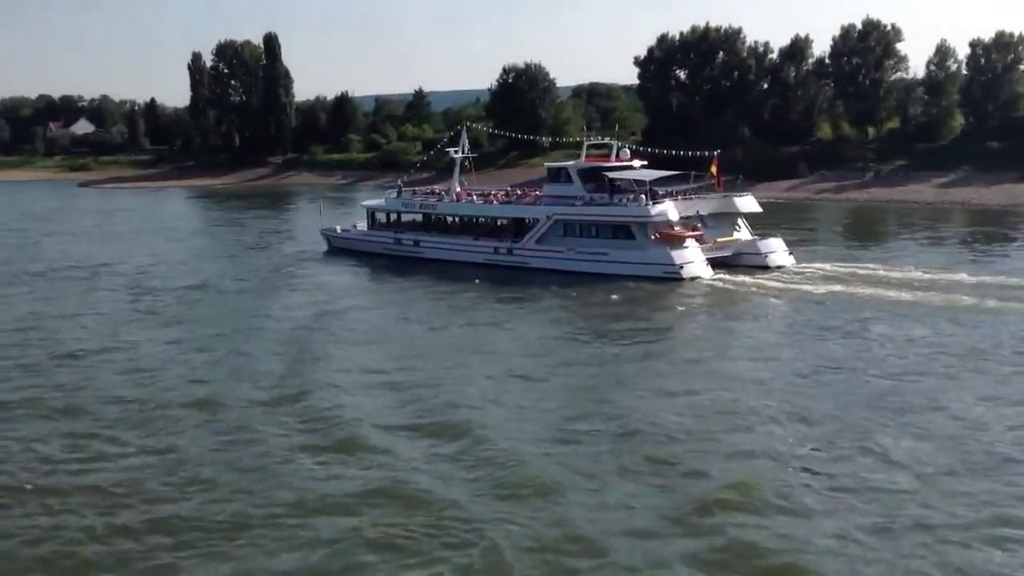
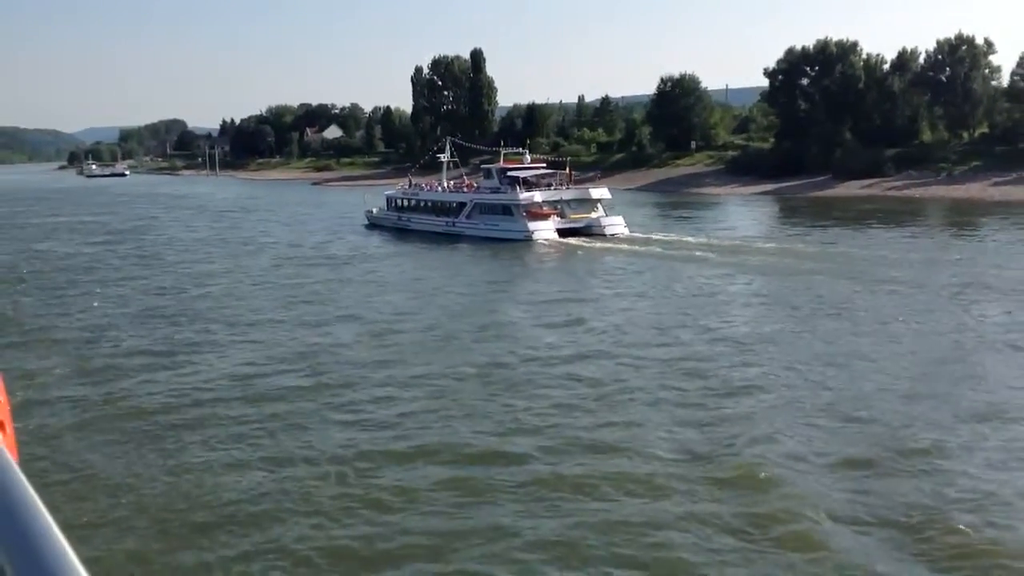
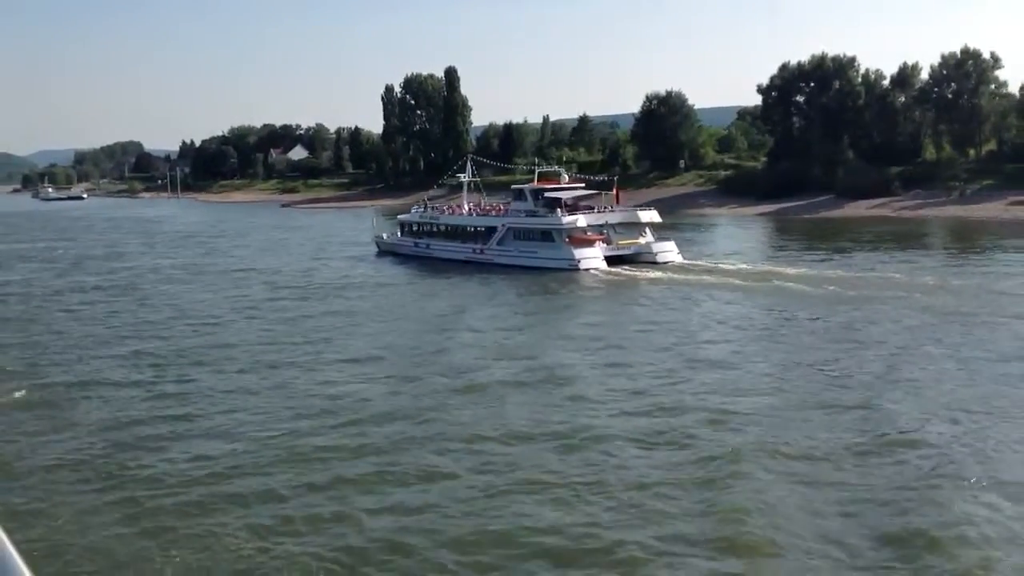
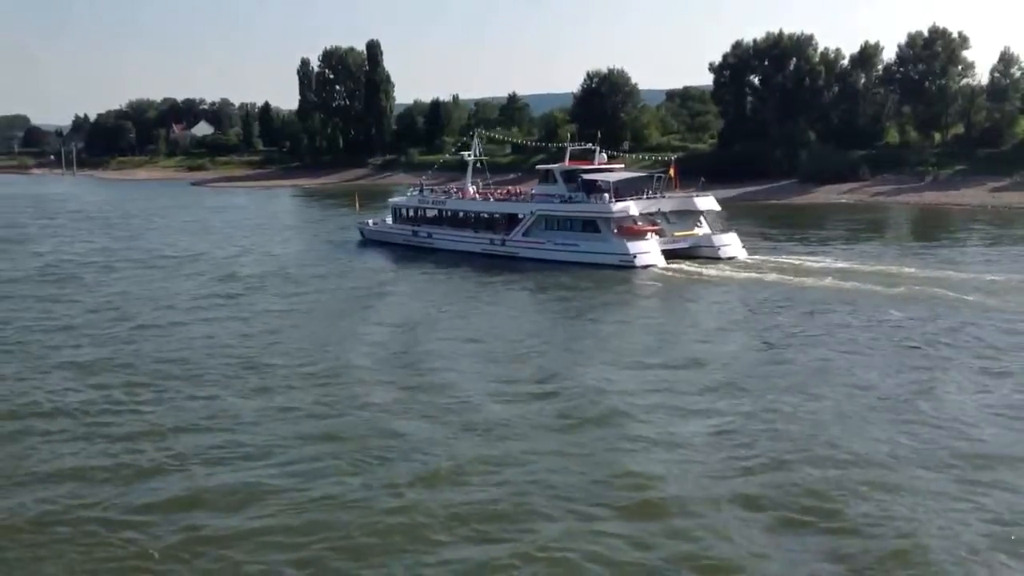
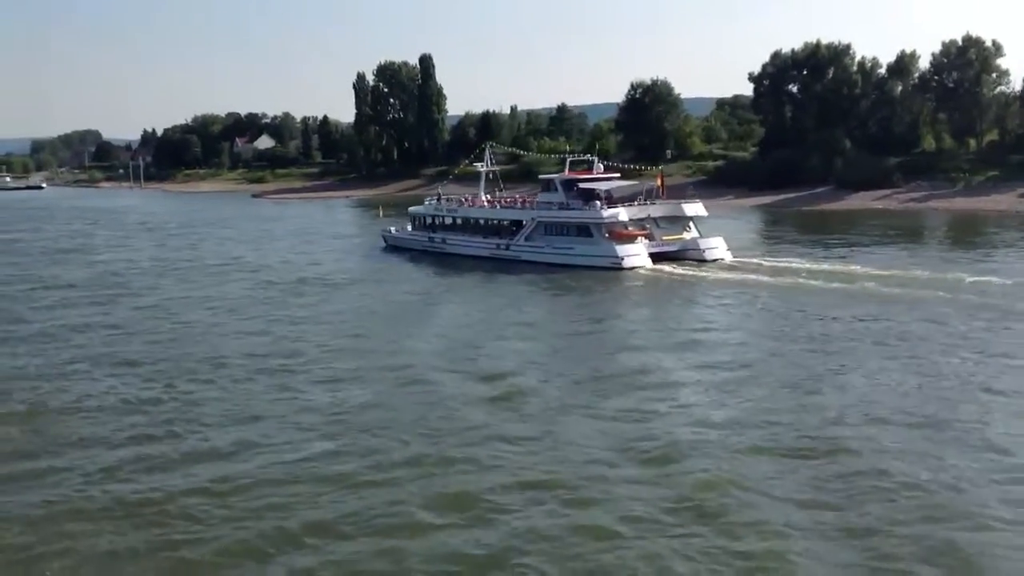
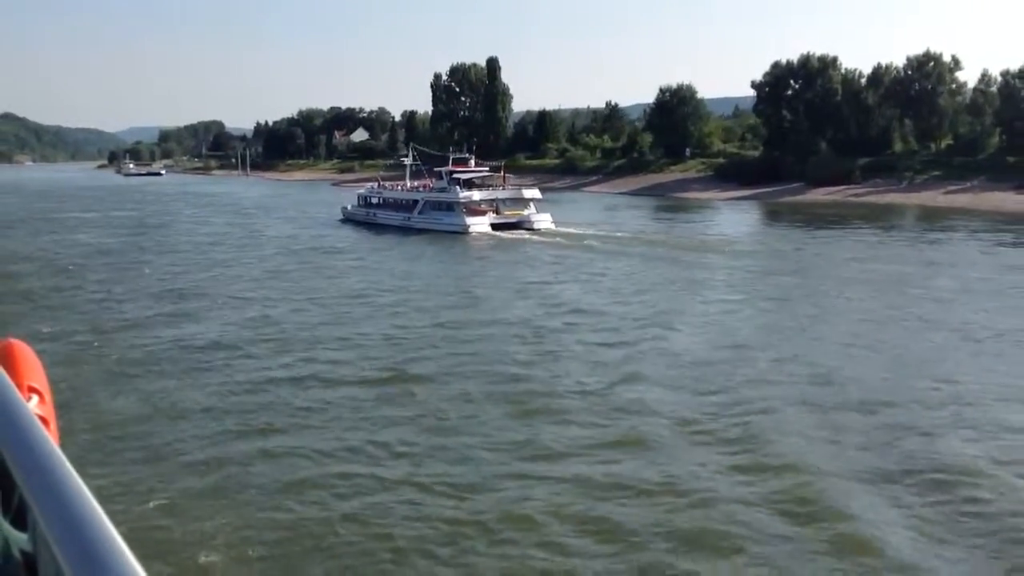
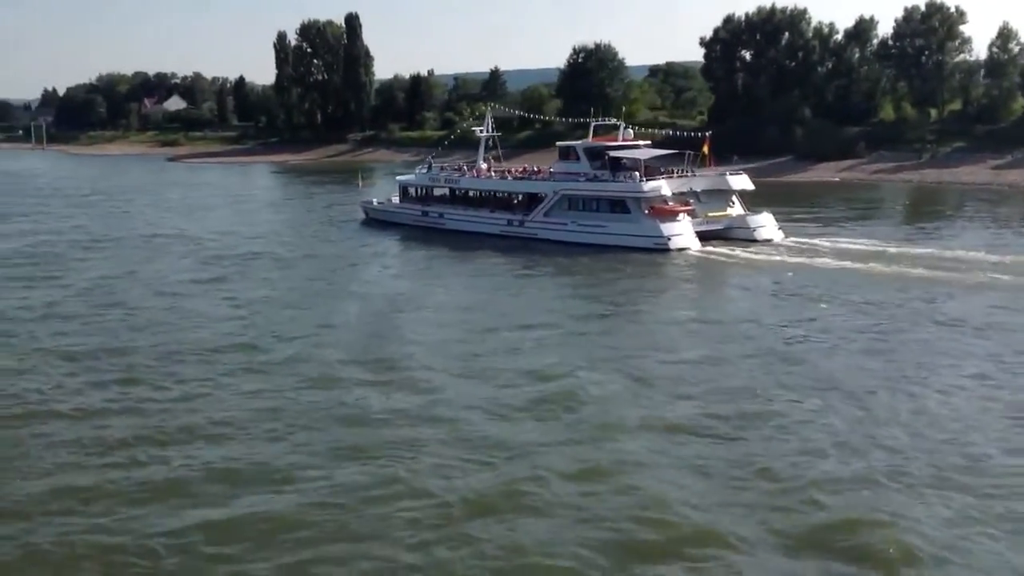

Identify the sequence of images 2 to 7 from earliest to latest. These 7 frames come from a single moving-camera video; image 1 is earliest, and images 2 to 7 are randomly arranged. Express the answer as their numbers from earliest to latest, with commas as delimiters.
7, 4, 5, 3, 2, 6
